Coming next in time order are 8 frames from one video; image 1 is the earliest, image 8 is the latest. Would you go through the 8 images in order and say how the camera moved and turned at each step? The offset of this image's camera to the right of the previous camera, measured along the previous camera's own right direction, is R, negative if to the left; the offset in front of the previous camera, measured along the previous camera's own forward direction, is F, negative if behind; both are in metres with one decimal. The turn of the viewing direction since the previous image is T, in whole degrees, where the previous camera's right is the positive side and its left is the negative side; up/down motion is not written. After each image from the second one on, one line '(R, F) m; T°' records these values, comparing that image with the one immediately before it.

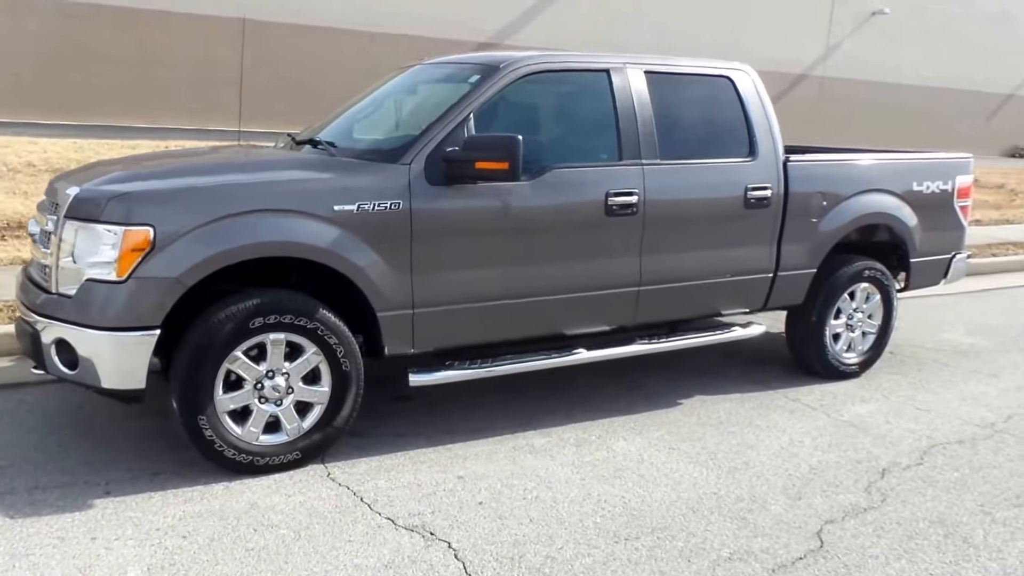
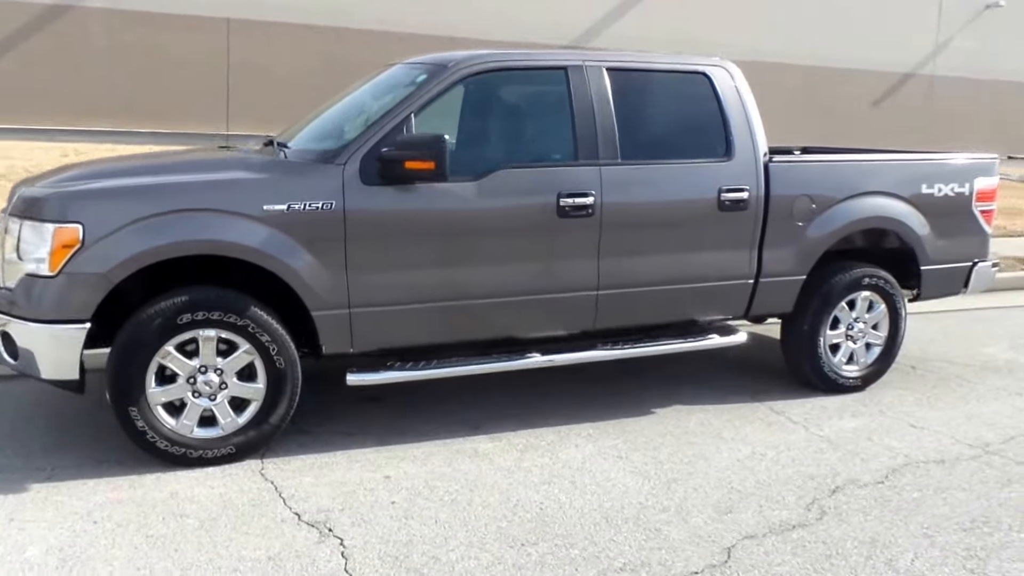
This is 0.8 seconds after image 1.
(+0.9, +0.1) m; -8°
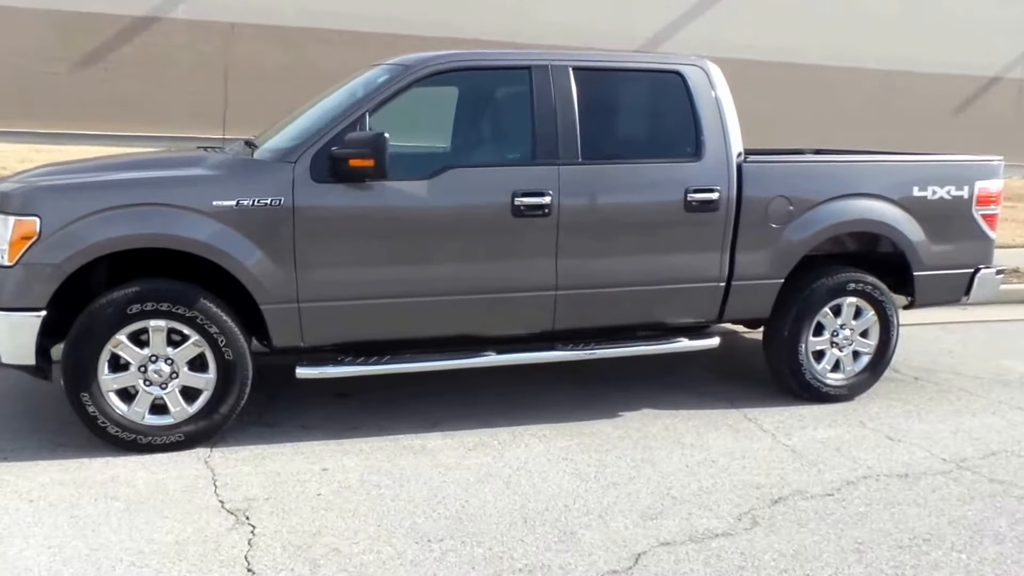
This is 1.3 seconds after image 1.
(+0.7, 0.0) m; -6°
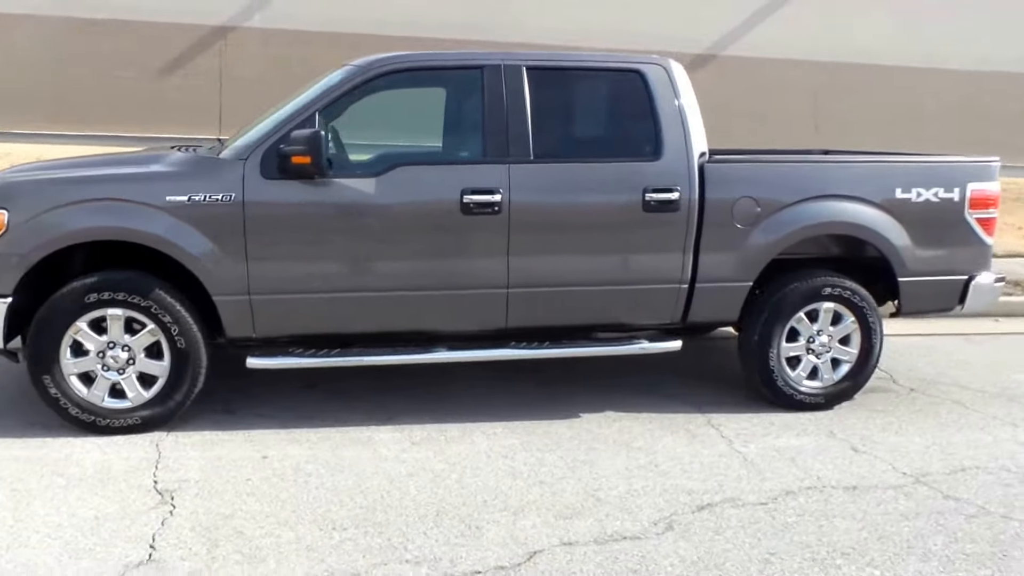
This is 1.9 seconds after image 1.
(+0.8, 0.0) m; -6°
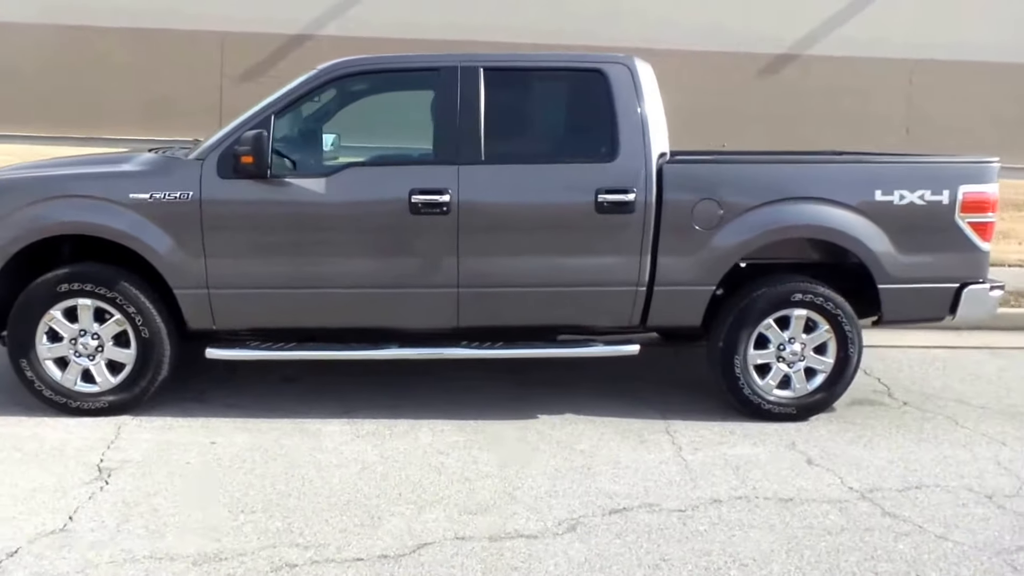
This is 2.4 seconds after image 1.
(+0.9, 0.0) m; -8°
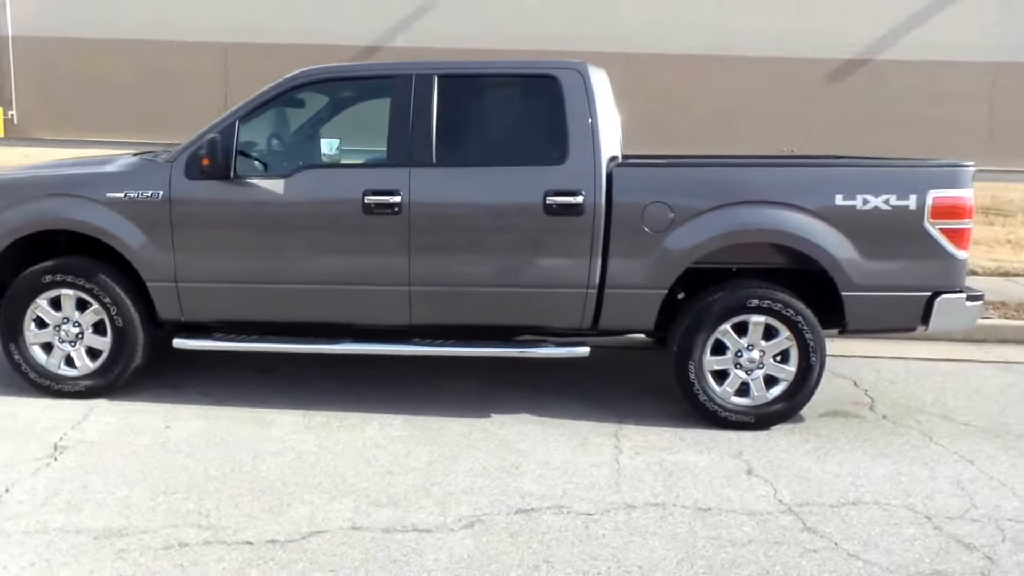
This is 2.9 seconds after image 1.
(+0.9, 0.0) m; -7°
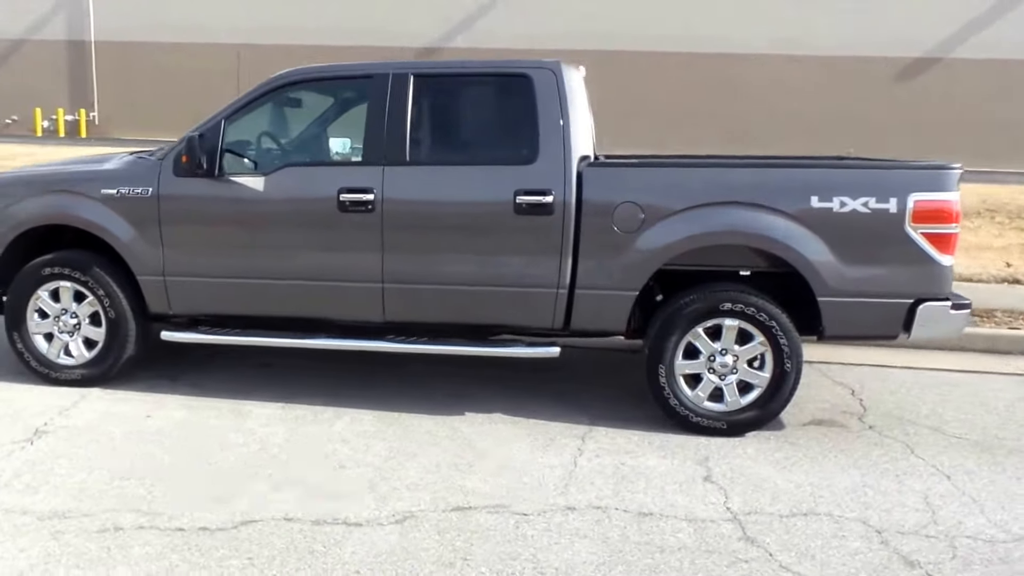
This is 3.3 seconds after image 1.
(+0.7, 0.0) m; -6°
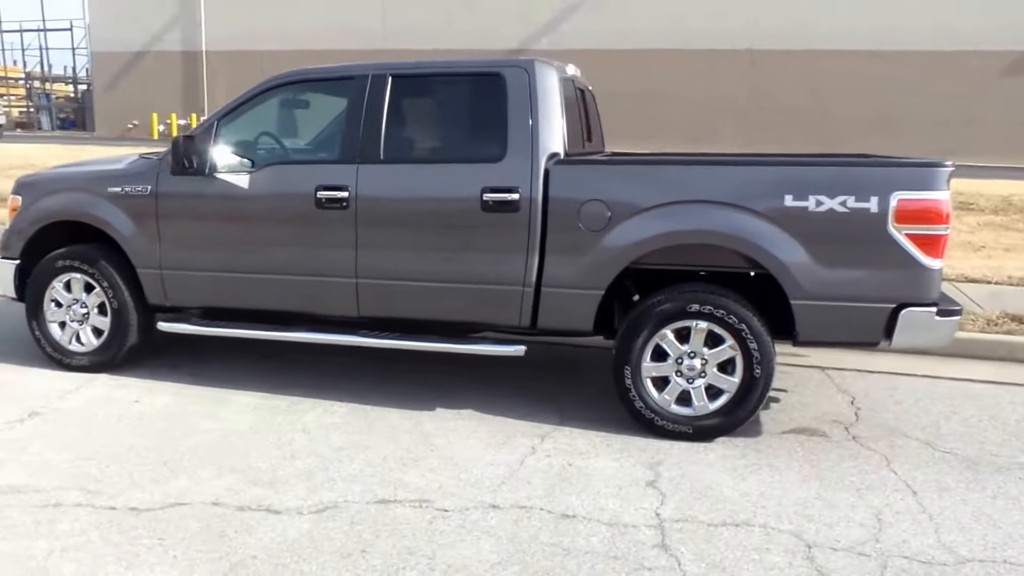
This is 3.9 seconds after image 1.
(+0.9, +0.1) m; -8°
